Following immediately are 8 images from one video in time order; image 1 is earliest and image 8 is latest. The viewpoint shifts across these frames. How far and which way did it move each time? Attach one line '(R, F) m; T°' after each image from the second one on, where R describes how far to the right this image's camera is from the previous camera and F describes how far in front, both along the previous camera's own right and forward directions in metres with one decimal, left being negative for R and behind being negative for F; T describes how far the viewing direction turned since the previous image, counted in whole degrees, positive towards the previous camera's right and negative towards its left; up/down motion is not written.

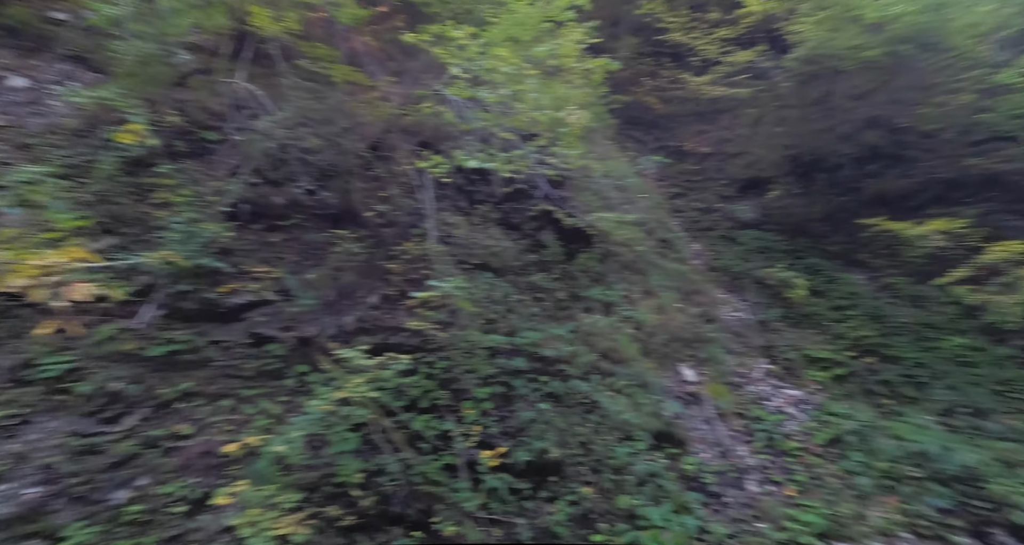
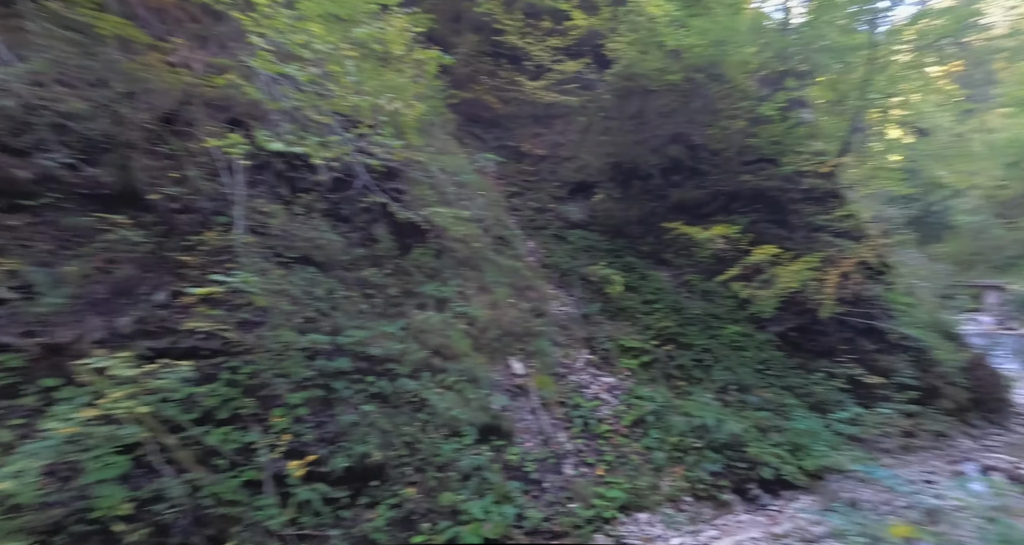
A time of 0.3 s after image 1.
(+0.6, 0.0) m; +15°
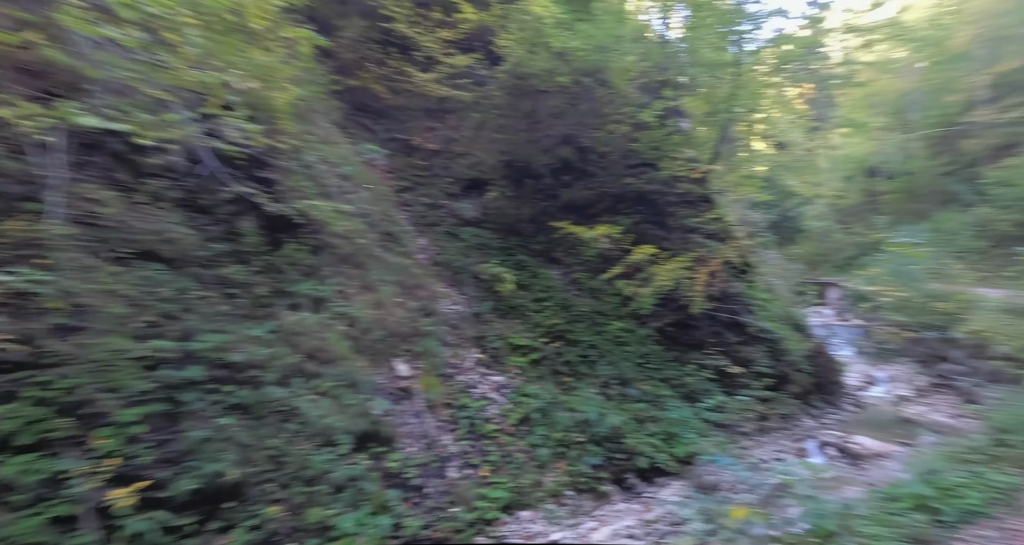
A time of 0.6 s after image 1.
(+0.4, +0.1) m; +10°
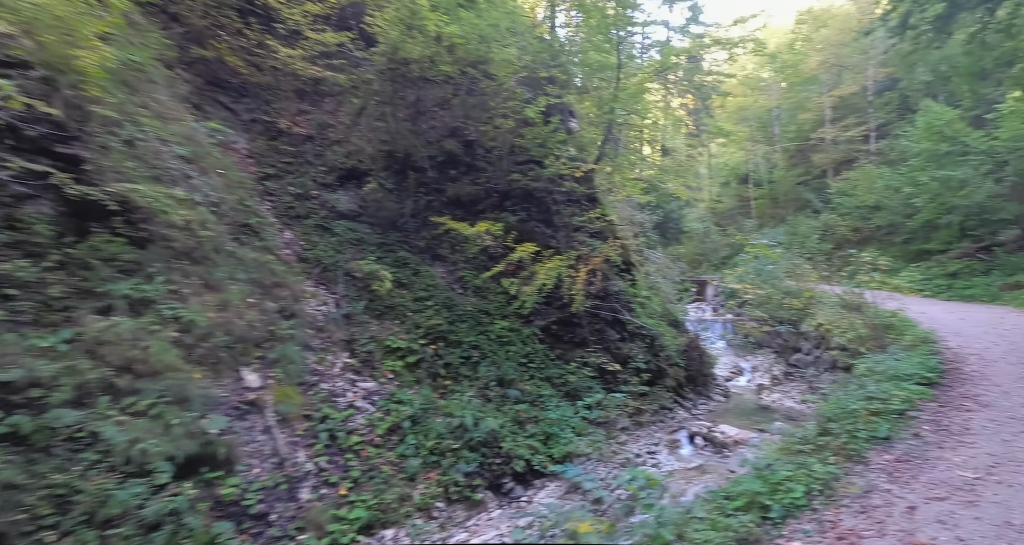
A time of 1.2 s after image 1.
(+0.6, +0.3) m; +10°
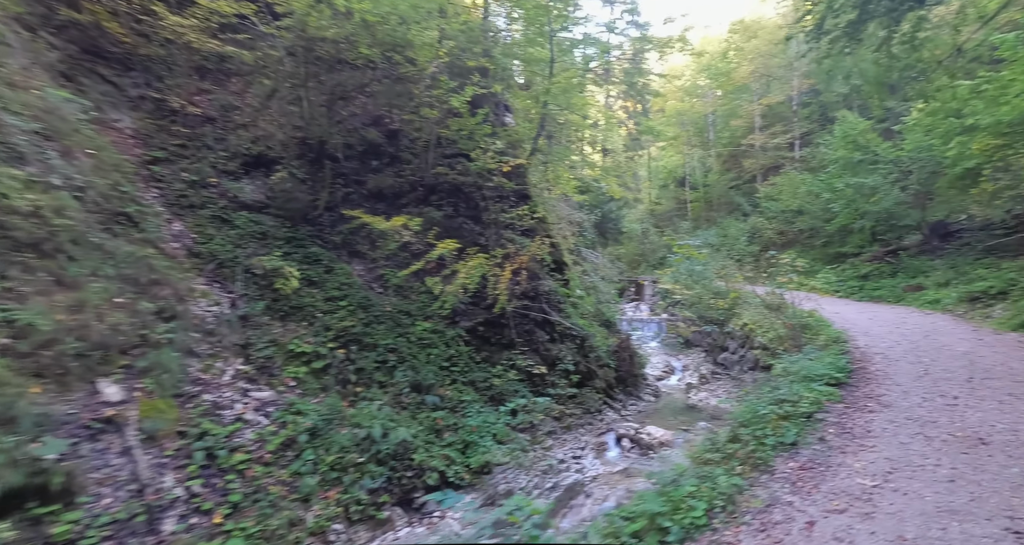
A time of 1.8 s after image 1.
(+0.4, +0.4) m; +6°
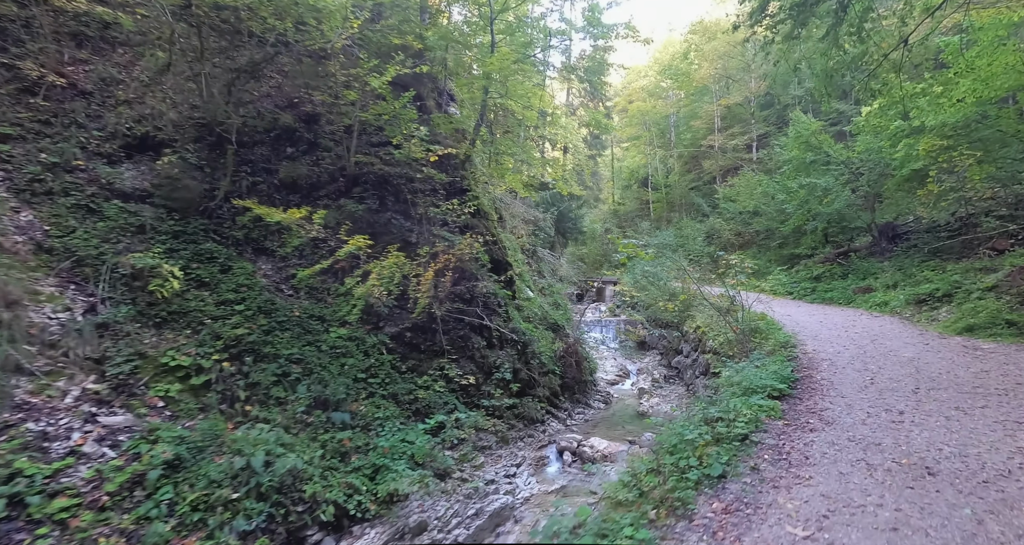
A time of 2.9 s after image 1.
(+0.7, +0.7) m; +4°
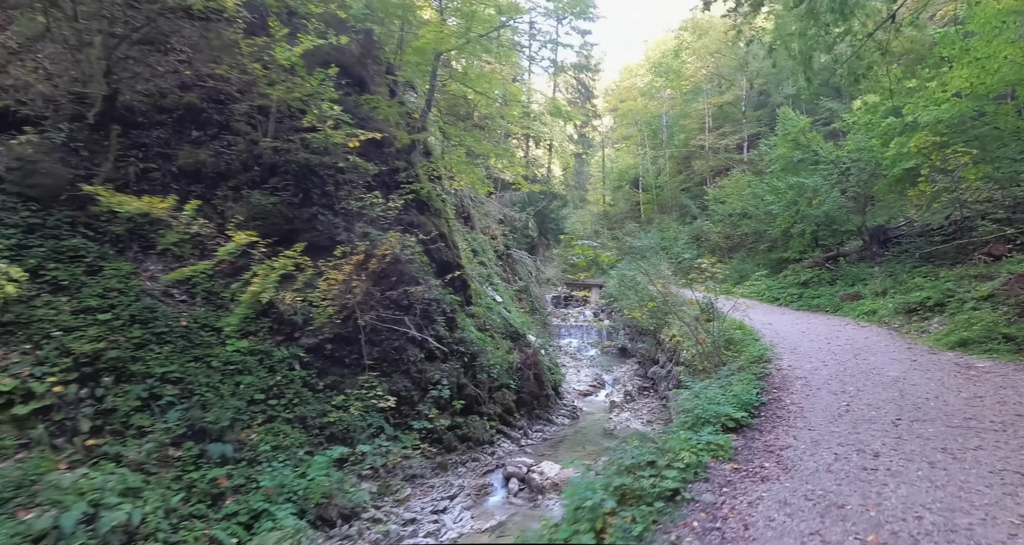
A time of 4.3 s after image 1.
(+0.9, +0.9) m; 0°
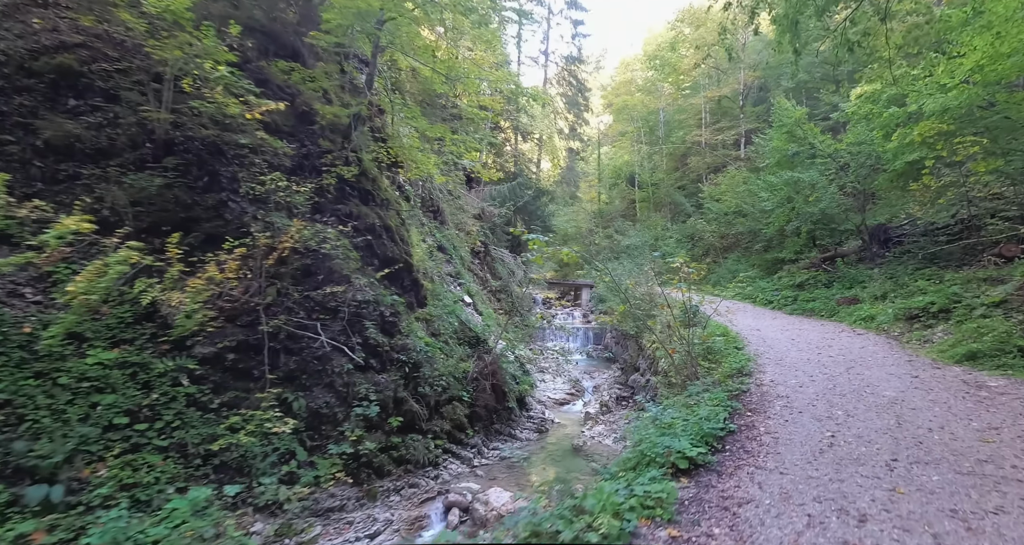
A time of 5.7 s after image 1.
(+0.8, +0.9) m; 0°
